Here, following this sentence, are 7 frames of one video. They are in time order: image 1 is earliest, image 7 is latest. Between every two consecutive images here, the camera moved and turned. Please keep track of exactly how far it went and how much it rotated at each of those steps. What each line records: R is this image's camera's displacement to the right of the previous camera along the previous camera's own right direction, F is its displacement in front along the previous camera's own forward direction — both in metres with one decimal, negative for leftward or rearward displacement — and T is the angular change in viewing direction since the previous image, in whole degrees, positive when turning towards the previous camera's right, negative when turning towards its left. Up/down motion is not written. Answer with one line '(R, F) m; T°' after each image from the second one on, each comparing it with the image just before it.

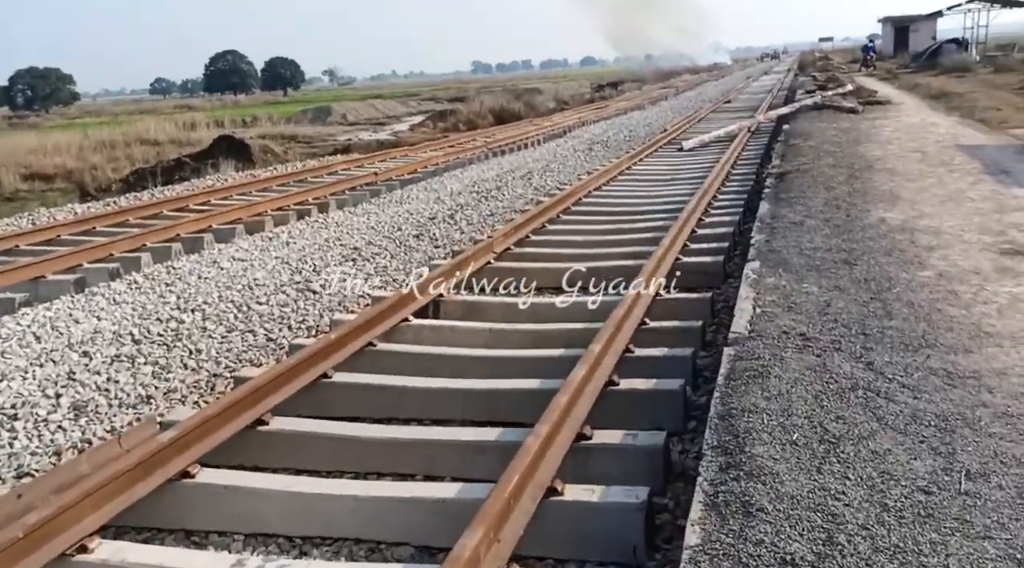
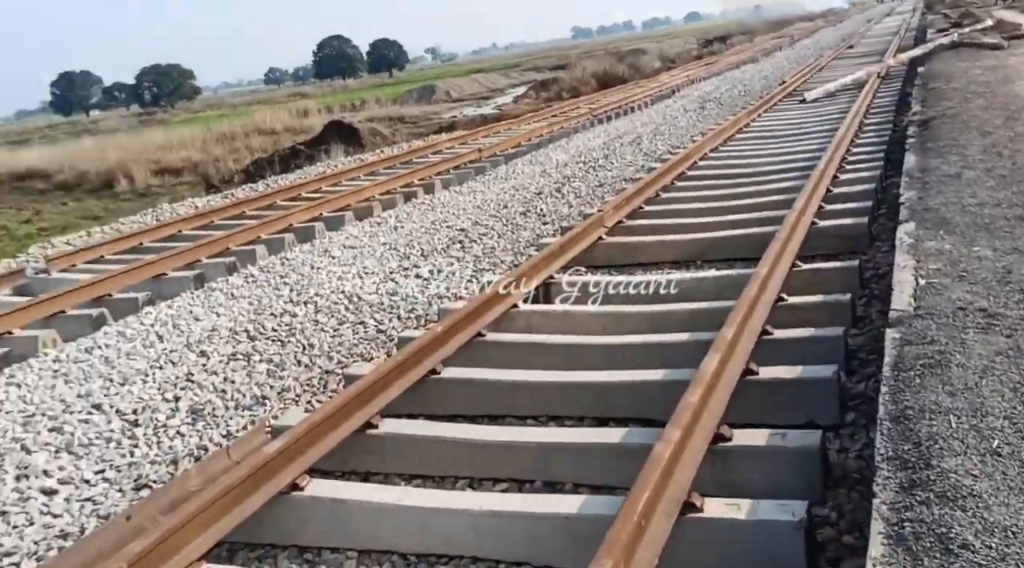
(0.0, +0.4) m; -7°
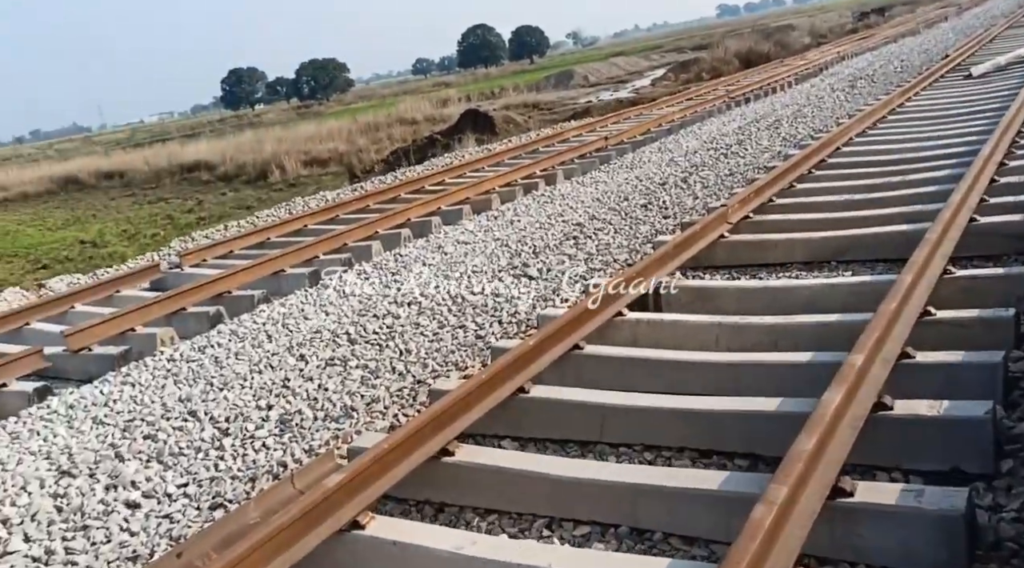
(+0.2, +0.5) m; -8°
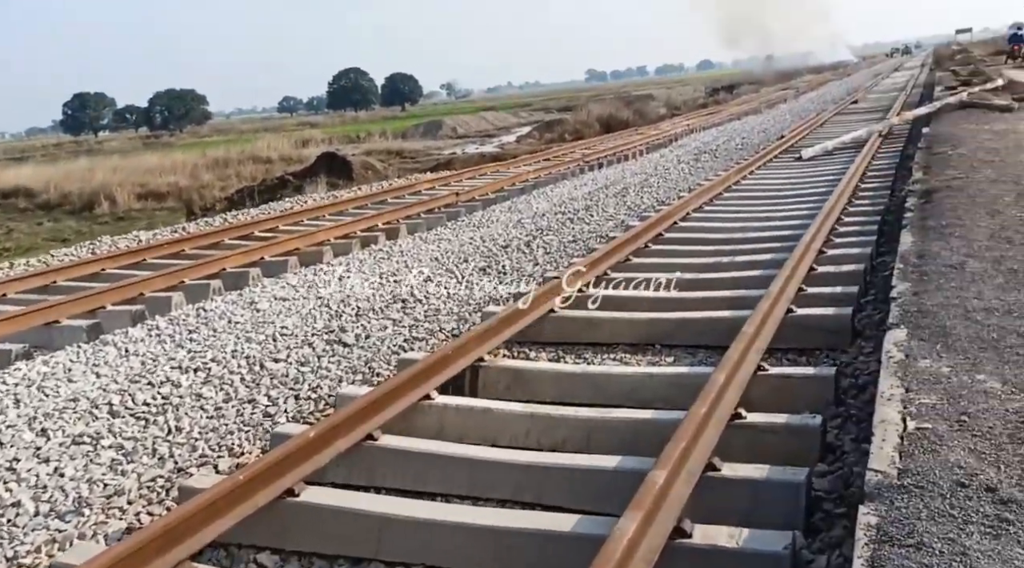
(+0.3, +0.4) m; +8°
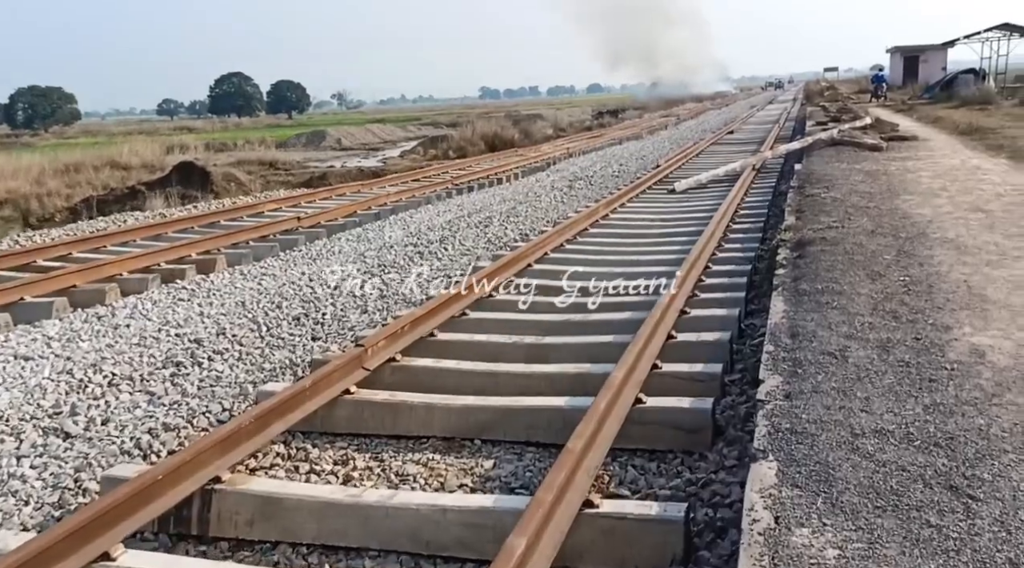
(+0.5, +1.3) m; +7°
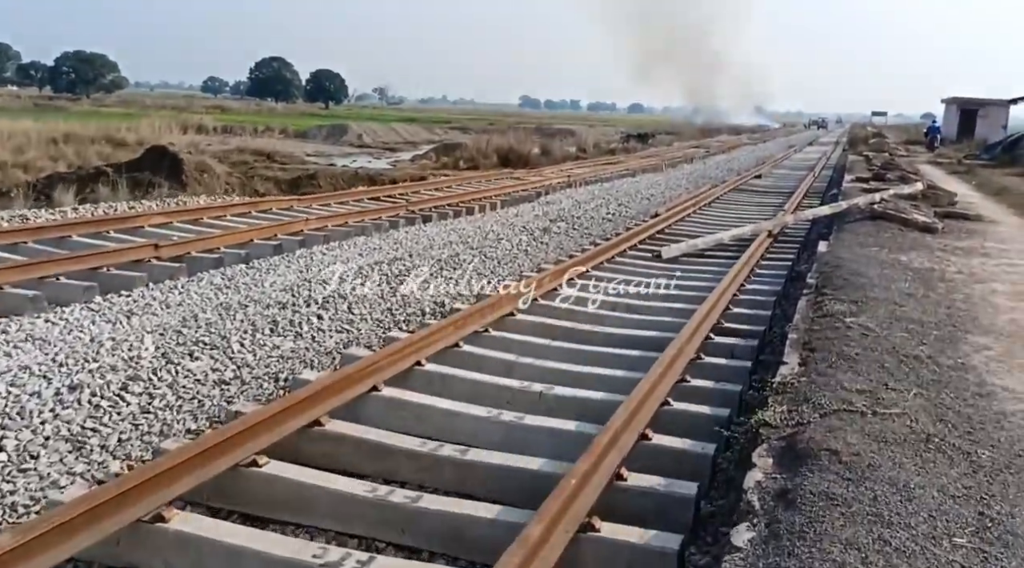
(+1.0, +3.1) m; -2°
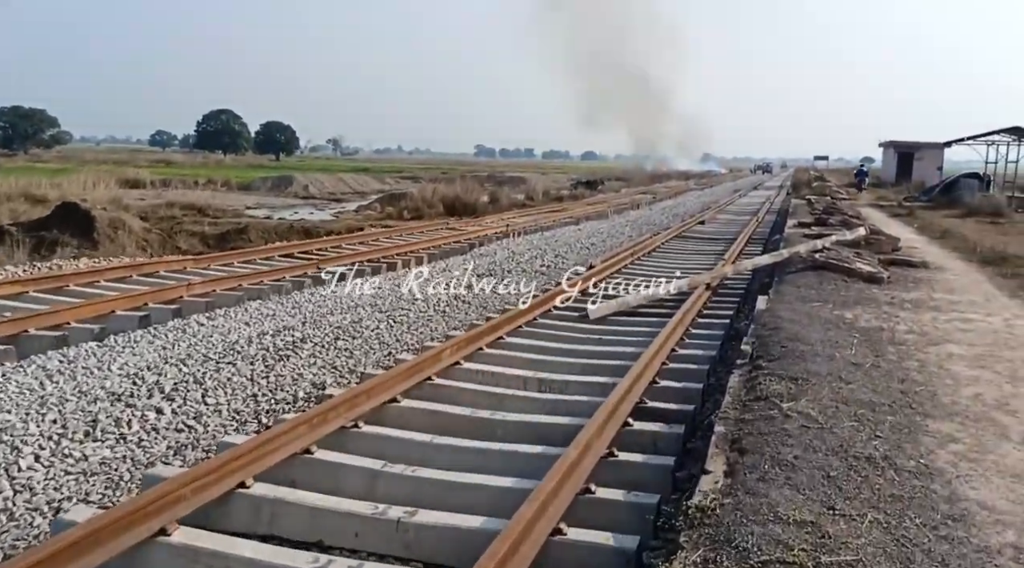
(+0.5, +1.2) m; +3°
